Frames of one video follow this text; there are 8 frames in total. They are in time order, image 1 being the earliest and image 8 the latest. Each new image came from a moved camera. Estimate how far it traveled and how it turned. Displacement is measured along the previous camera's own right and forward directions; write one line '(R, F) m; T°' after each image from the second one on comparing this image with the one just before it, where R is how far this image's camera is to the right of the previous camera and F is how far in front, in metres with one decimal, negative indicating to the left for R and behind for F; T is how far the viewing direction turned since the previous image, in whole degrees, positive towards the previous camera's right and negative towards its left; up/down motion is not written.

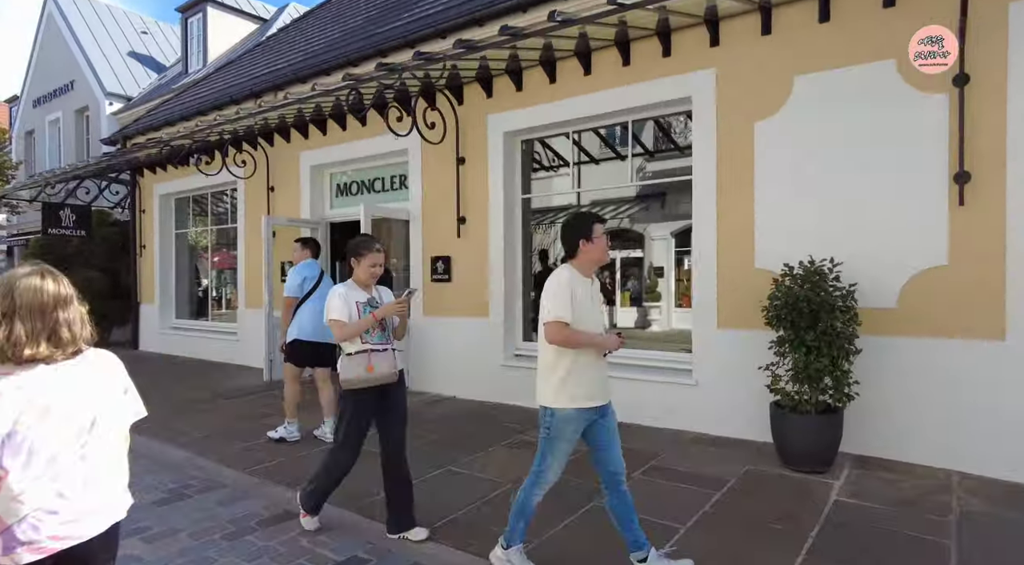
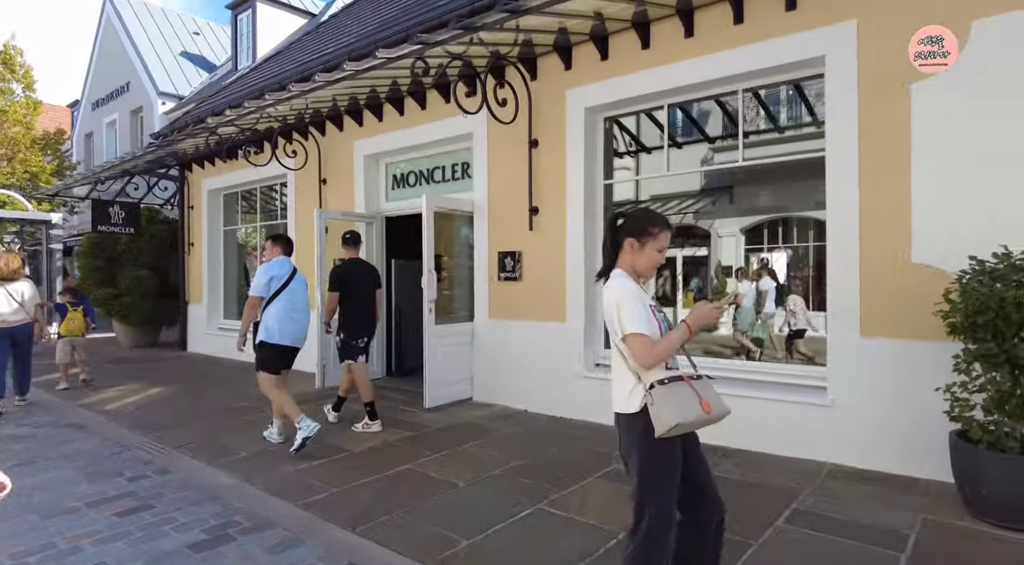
(-0.4, +0.8) m; -4°
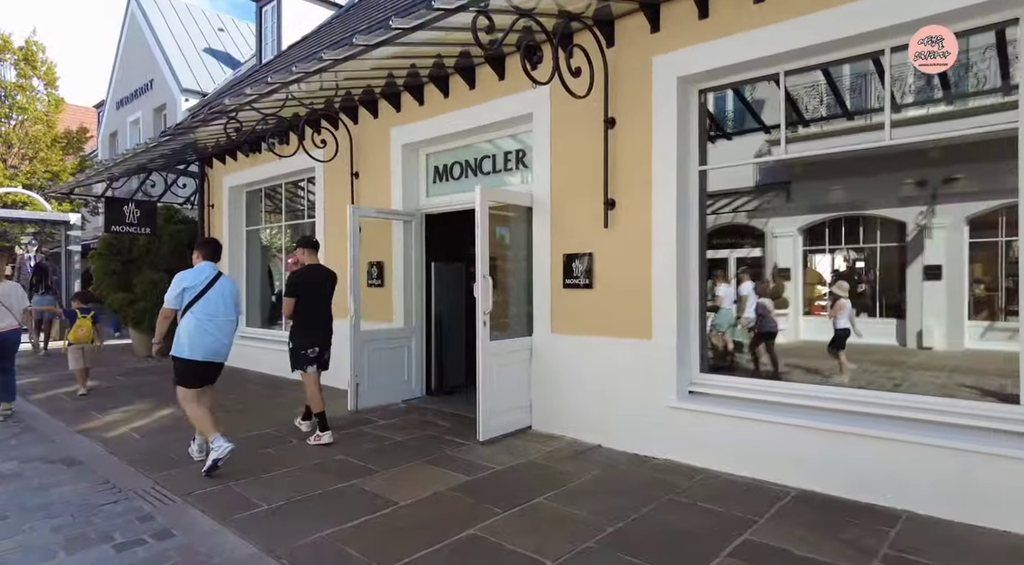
(-0.4, +1.0) m; -2°
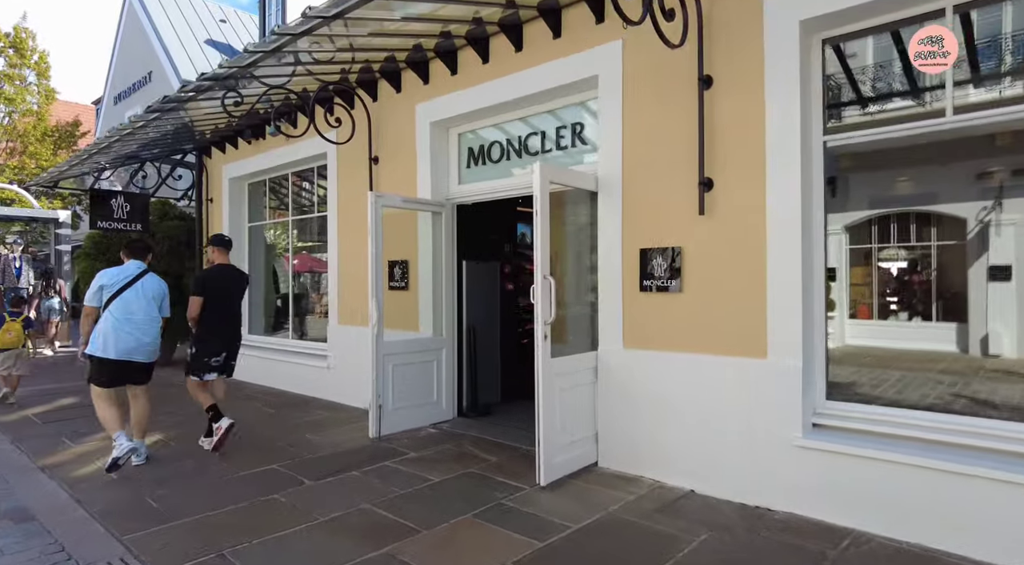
(-0.4, +1.0) m; 0°
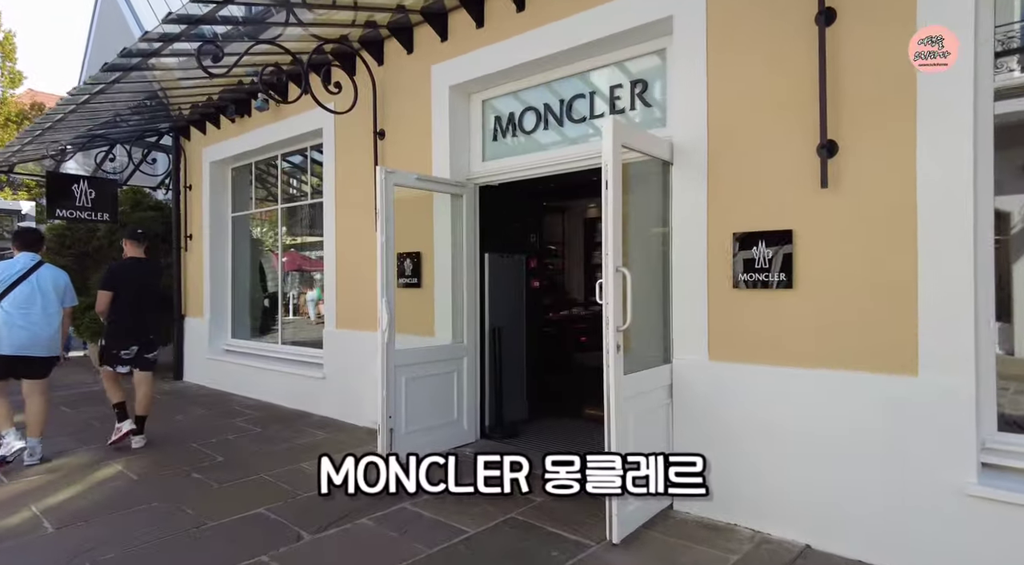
(-0.4, +1.0) m; +1°
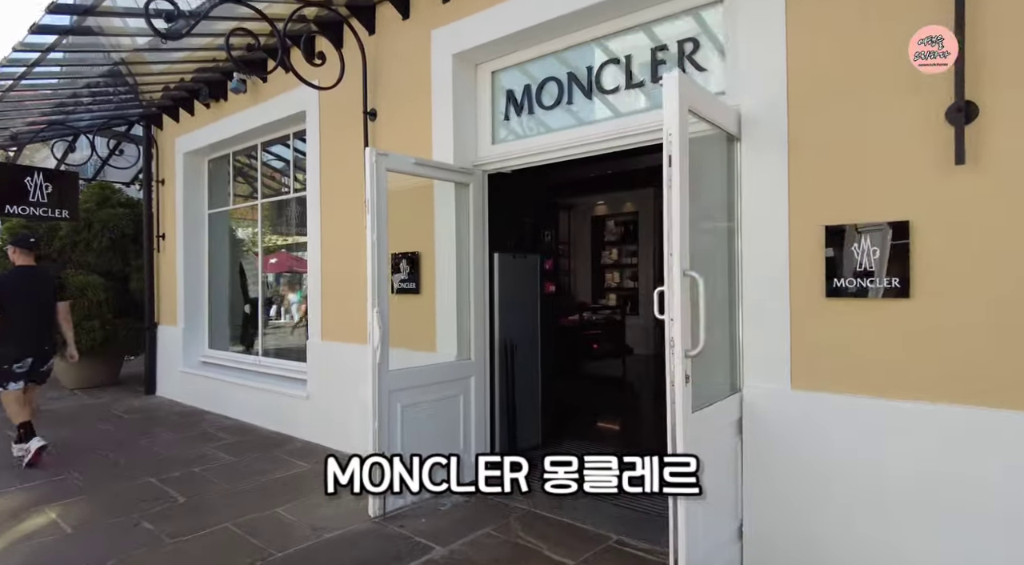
(-0.1, +0.8) m; 0°
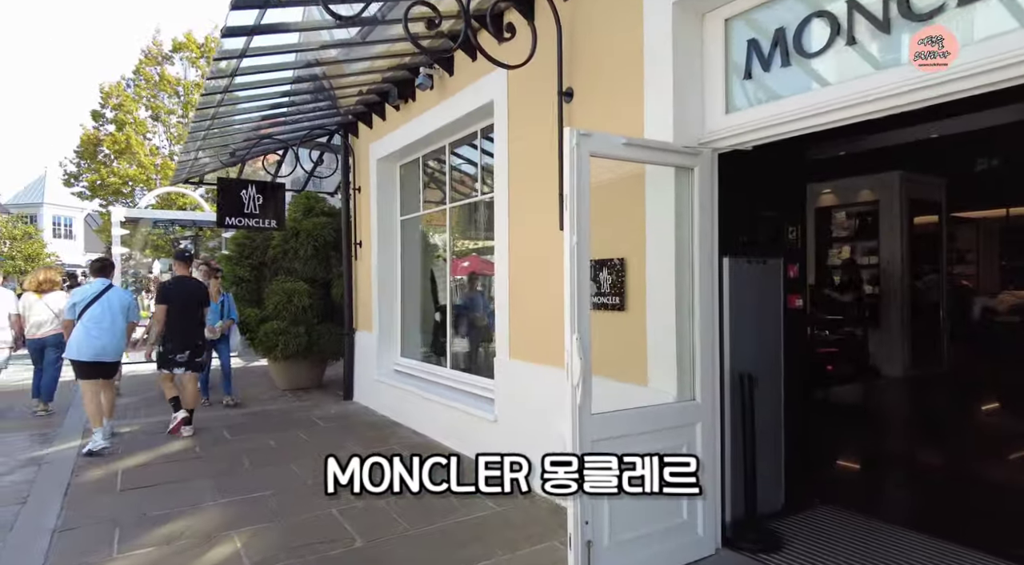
(-0.2, +0.9) m; -17°
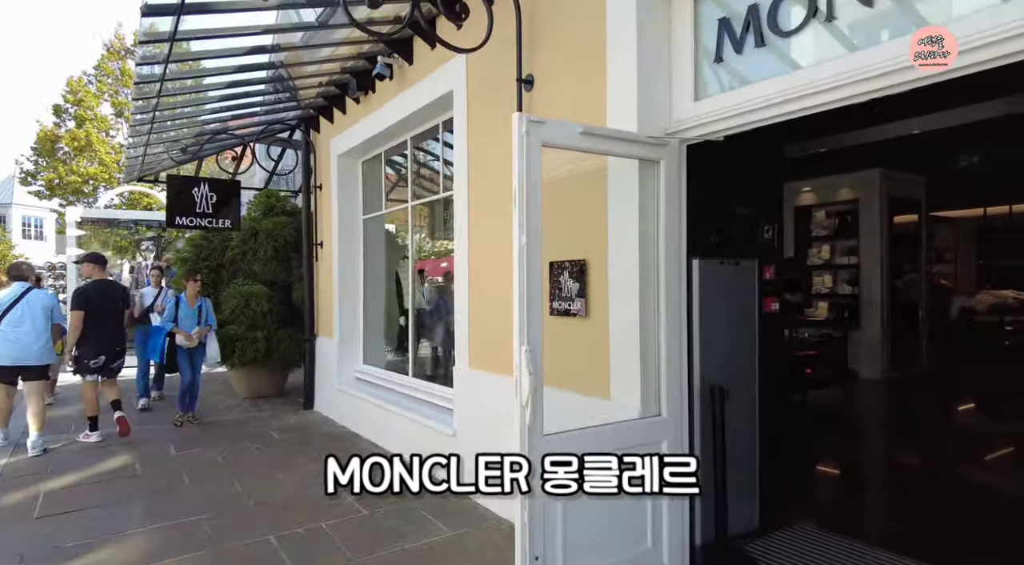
(+0.2, +0.3) m; +1°
